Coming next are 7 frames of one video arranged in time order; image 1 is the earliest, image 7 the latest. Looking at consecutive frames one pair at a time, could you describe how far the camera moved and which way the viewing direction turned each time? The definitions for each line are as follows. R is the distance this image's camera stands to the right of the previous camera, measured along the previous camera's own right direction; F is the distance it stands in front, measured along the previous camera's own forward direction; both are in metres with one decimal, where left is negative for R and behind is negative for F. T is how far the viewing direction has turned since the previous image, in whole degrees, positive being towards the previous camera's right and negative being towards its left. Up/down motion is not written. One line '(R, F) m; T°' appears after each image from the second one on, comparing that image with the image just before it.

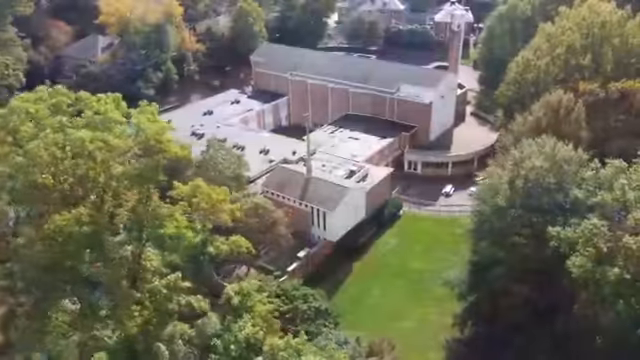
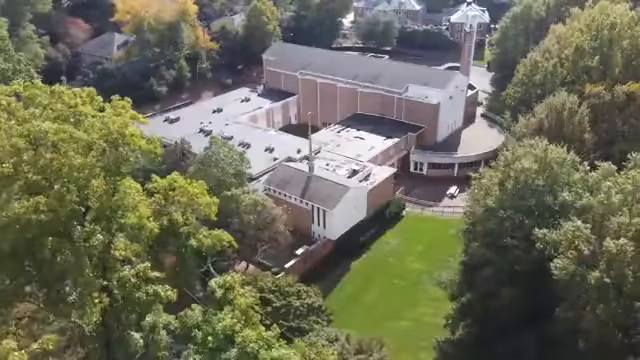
(+1.5, -0.2) m; -2°
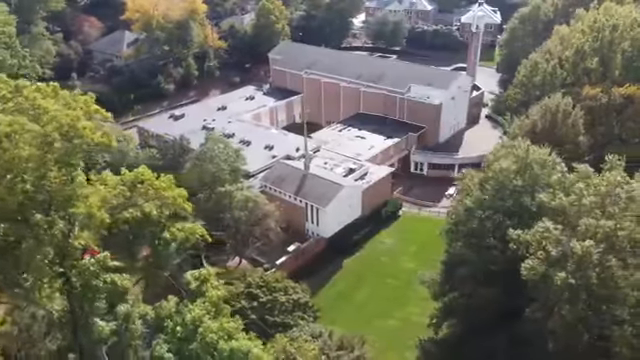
(+1.8, -0.3) m; -2°
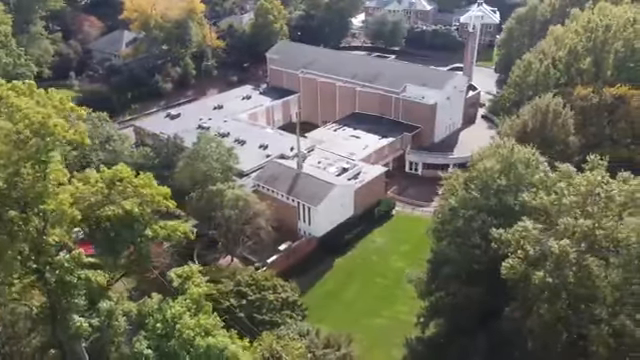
(+0.9, -0.1) m; -1°
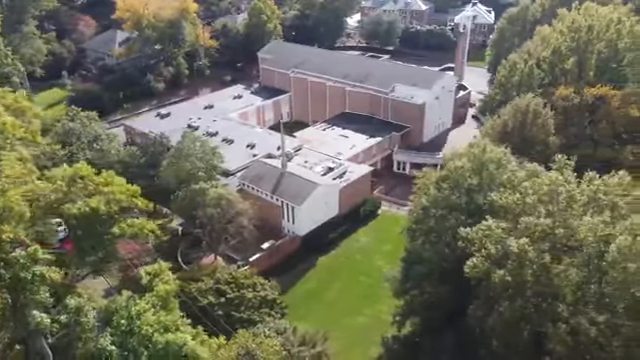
(+1.5, -0.2) m; -1°
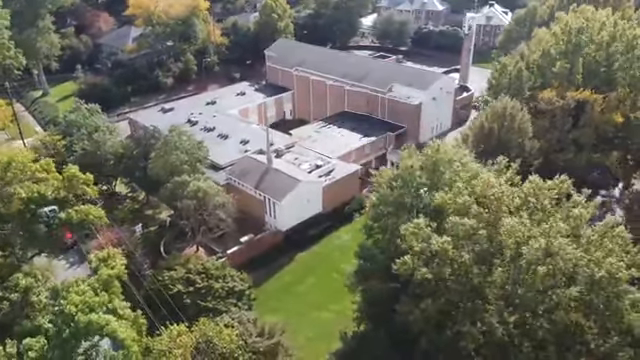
(+3.9, -0.4) m; -4°
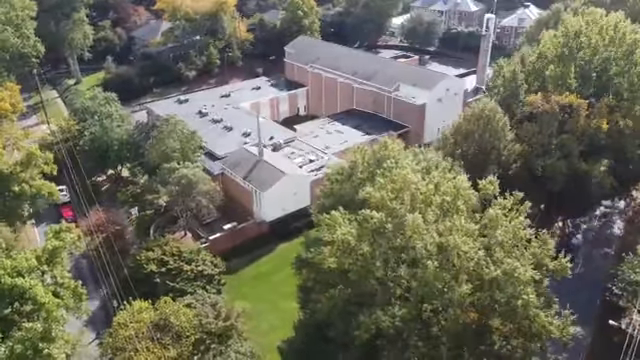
(+5.3, -0.5) m; -6°
